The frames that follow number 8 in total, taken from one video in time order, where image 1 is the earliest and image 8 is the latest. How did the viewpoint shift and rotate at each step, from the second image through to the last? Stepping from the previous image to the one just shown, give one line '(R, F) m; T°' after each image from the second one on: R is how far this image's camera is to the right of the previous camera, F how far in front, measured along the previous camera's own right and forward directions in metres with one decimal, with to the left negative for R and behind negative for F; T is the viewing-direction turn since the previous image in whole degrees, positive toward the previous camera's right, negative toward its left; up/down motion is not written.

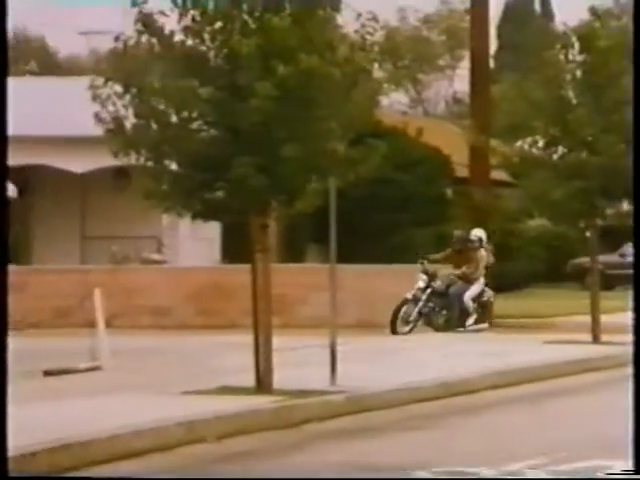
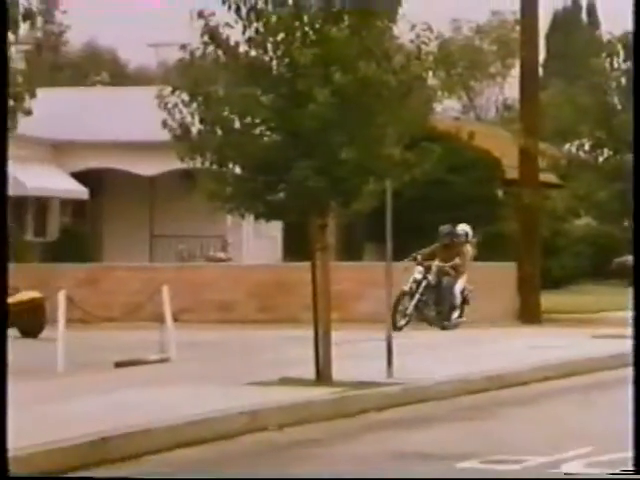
(-0.1, -0.4) m; -2°
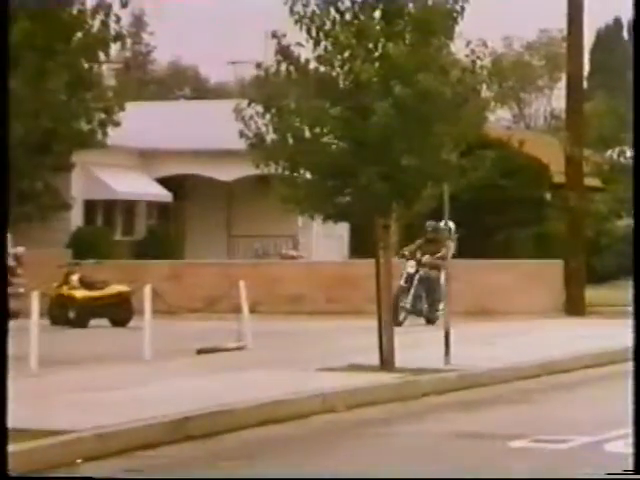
(-0.1, -0.7) m; -2°
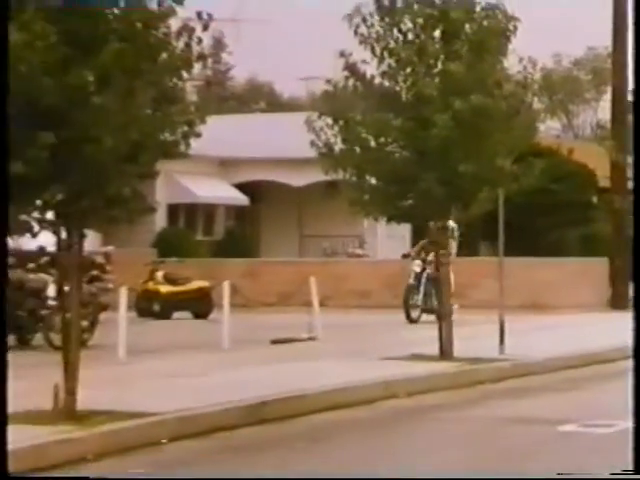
(-0.2, -0.8) m; -2°
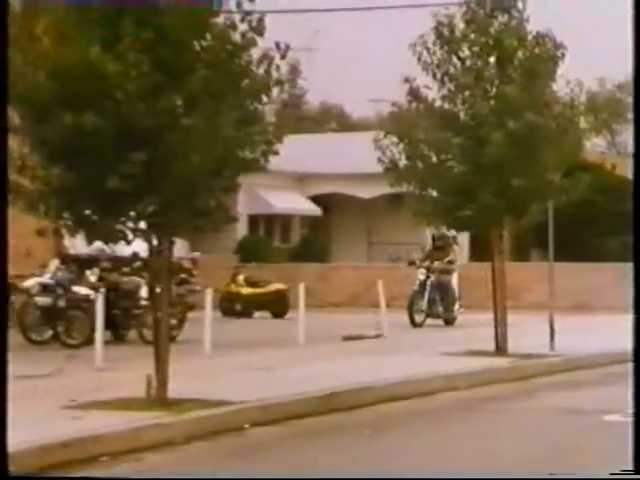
(-0.1, -1.0) m; -3°
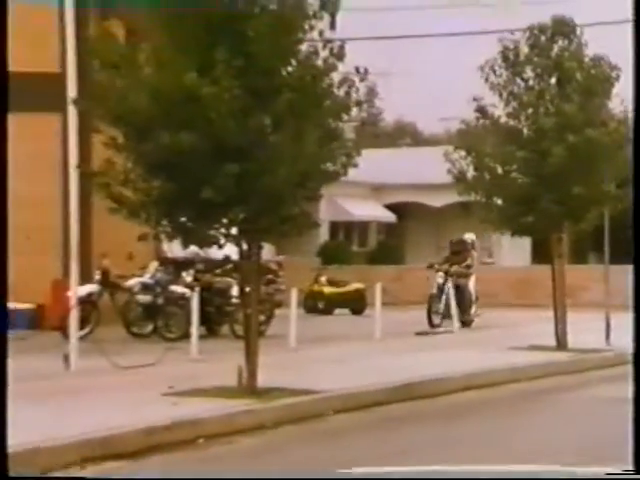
(-0.1, -1.1) m; -3°
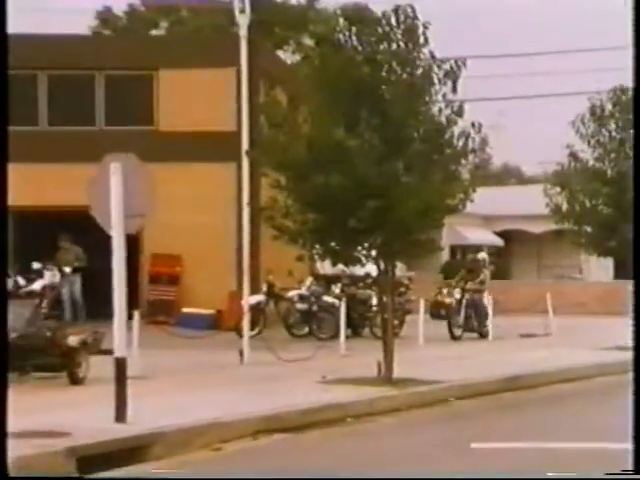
(+0.1, -2.9) m; -7°
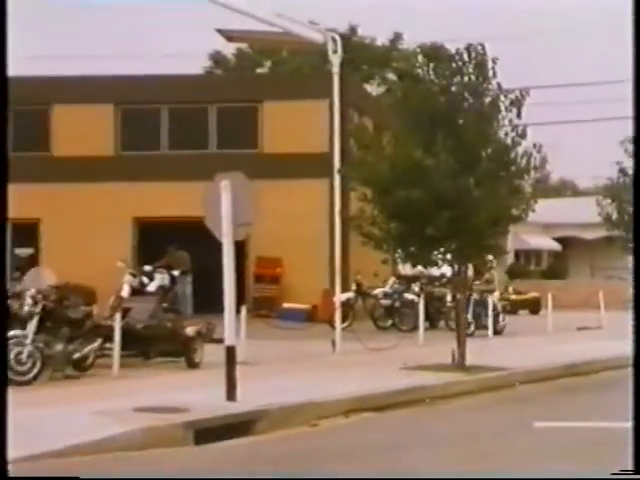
(+0.1, -2.3) m; -5°
